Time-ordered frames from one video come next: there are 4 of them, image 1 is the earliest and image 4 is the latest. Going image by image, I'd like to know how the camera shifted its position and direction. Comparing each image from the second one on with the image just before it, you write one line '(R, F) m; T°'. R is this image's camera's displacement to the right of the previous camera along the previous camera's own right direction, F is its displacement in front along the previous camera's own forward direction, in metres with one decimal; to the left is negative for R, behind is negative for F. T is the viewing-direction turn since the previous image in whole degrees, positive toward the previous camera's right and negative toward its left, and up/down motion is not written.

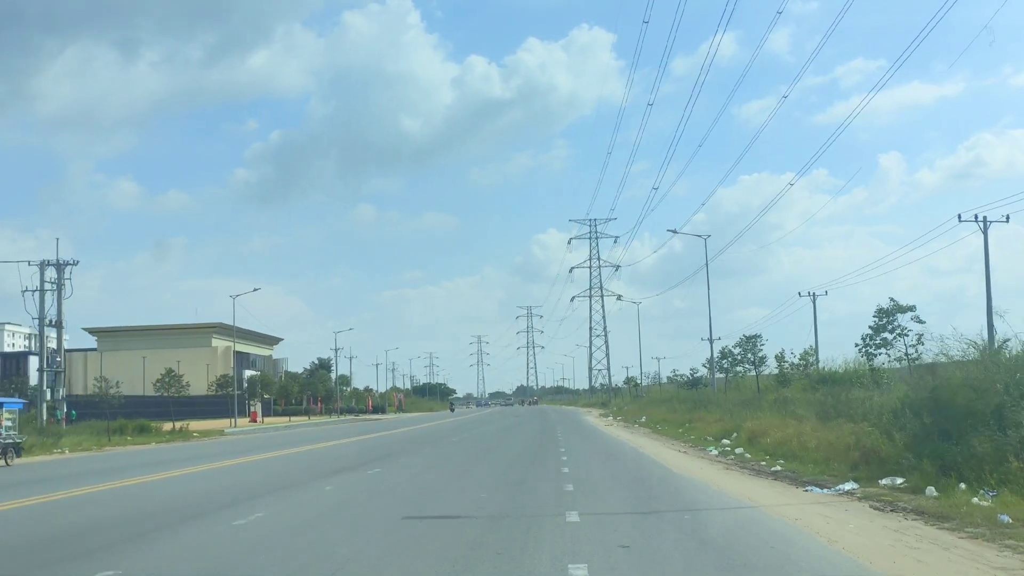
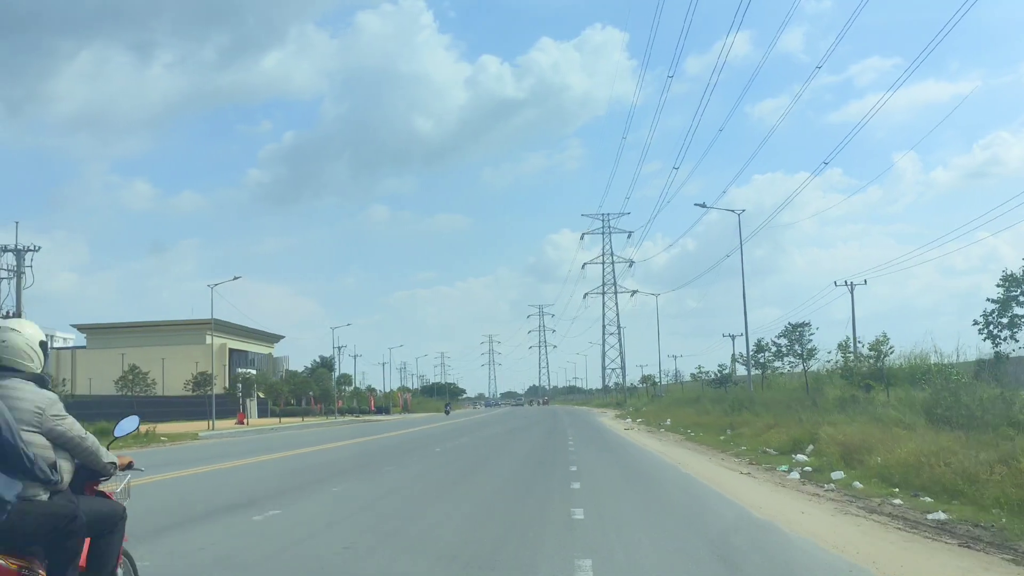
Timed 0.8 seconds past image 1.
(0.0, +0.7) m; -1°
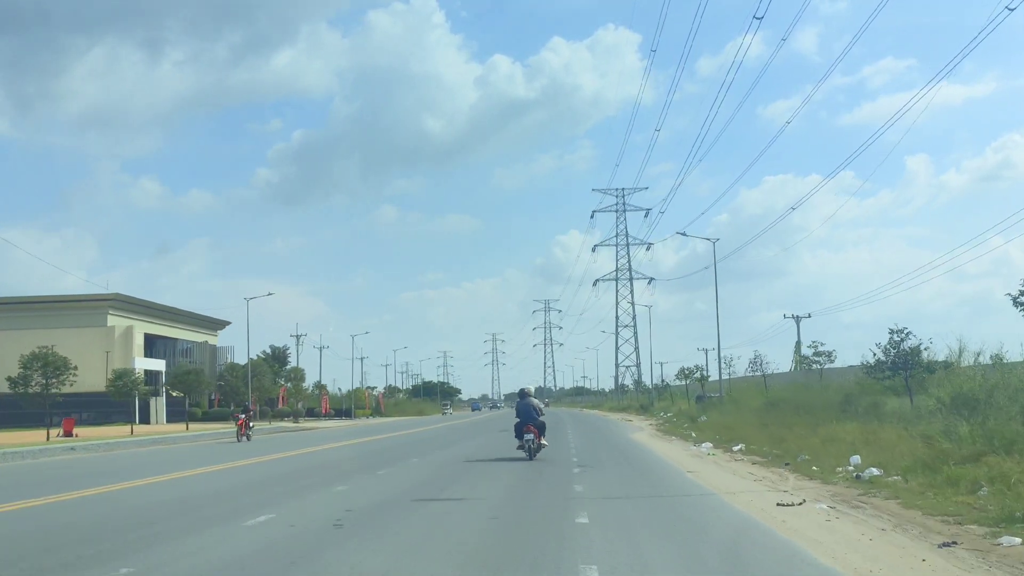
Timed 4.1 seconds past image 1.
(+0.2, +2.9) m; -1°
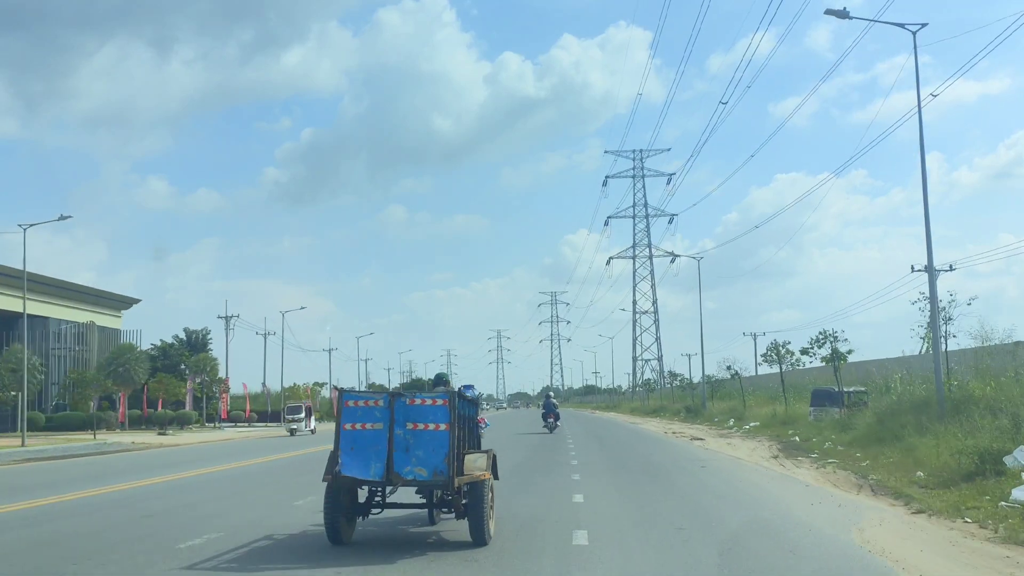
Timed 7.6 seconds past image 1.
(+0.2, +2.4) m; -1°
